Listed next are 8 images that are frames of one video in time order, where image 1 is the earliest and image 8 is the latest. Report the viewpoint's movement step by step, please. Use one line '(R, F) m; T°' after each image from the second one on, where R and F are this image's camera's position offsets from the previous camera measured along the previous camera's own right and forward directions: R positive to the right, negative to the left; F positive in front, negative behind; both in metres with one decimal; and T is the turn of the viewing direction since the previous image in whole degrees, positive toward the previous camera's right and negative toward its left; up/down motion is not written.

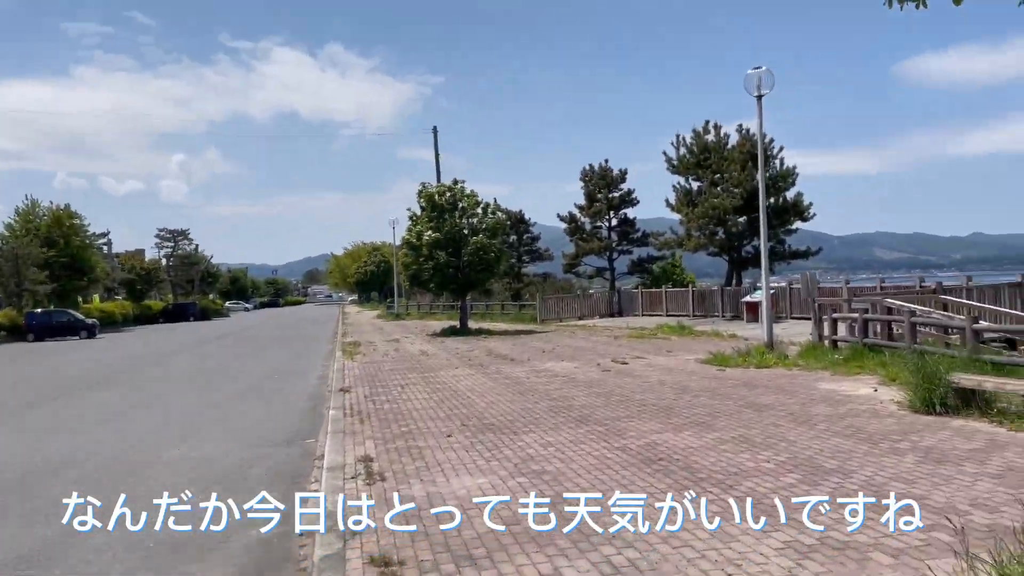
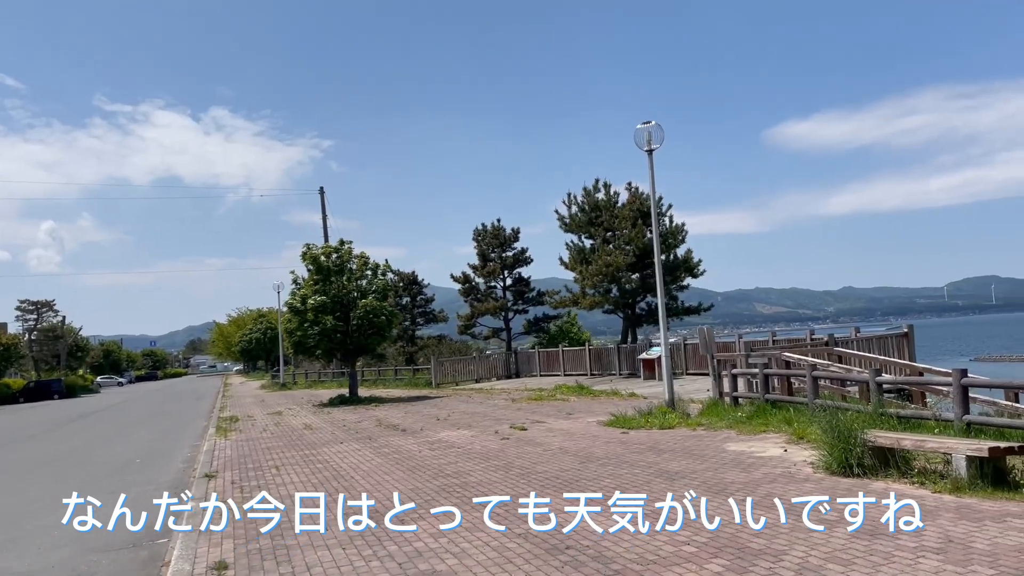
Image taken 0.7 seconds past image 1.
(+0.1, +0.9) m; +7°
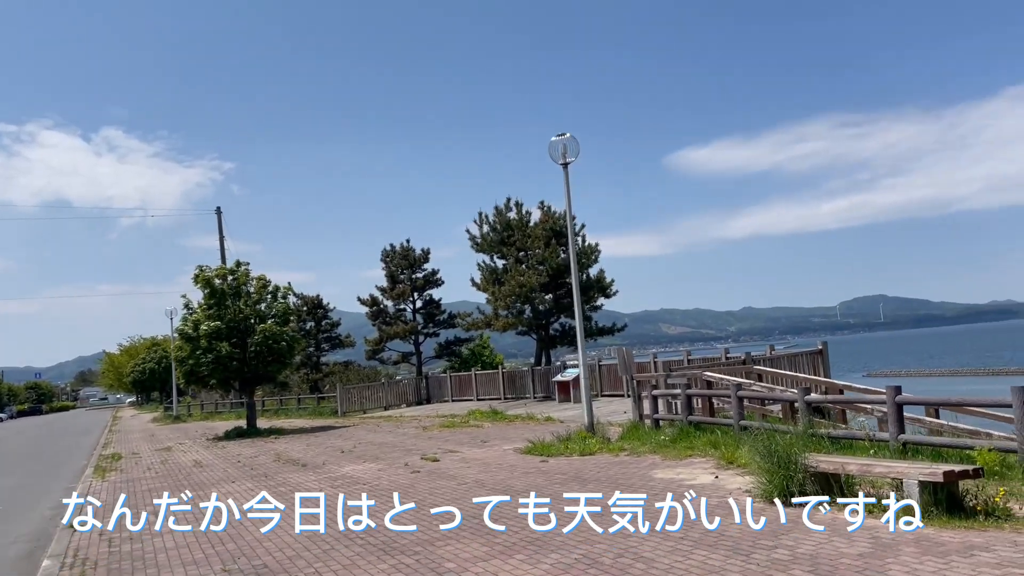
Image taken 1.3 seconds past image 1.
(0.0, +0.9) m; +6°
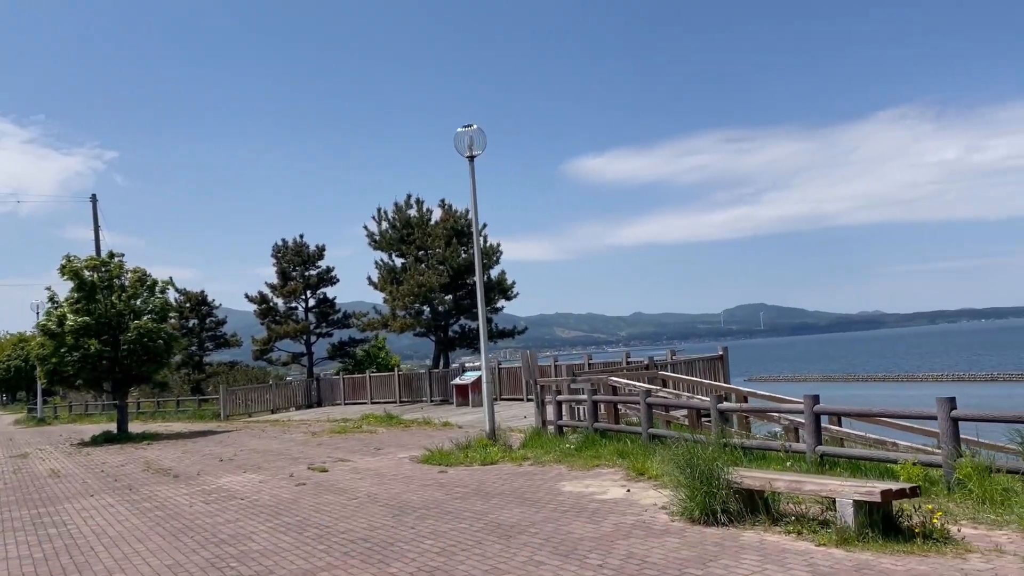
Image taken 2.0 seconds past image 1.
(0.0, +0.8) m; +7°
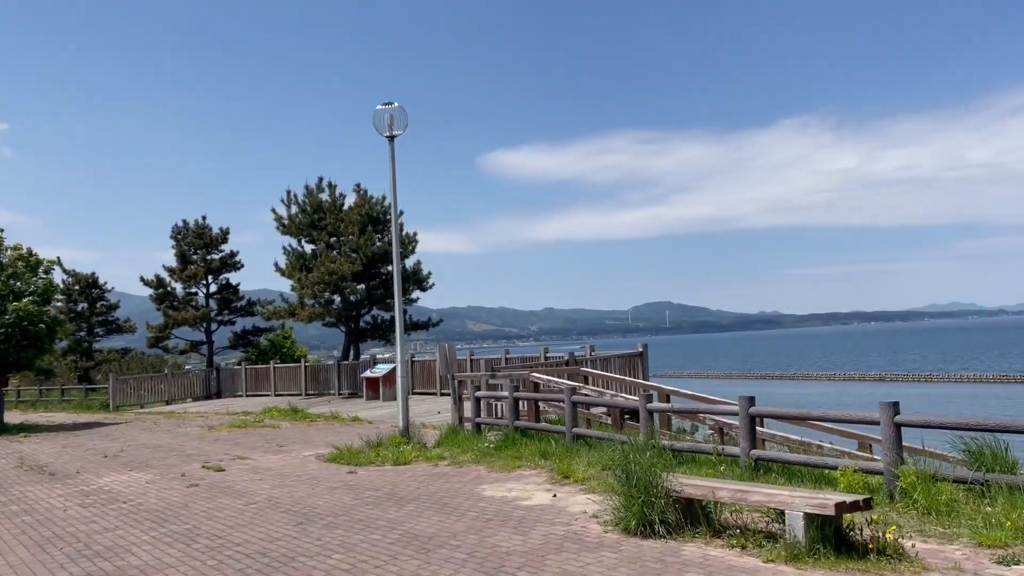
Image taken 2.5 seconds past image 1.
(-0.1, +0.7) m; +6°
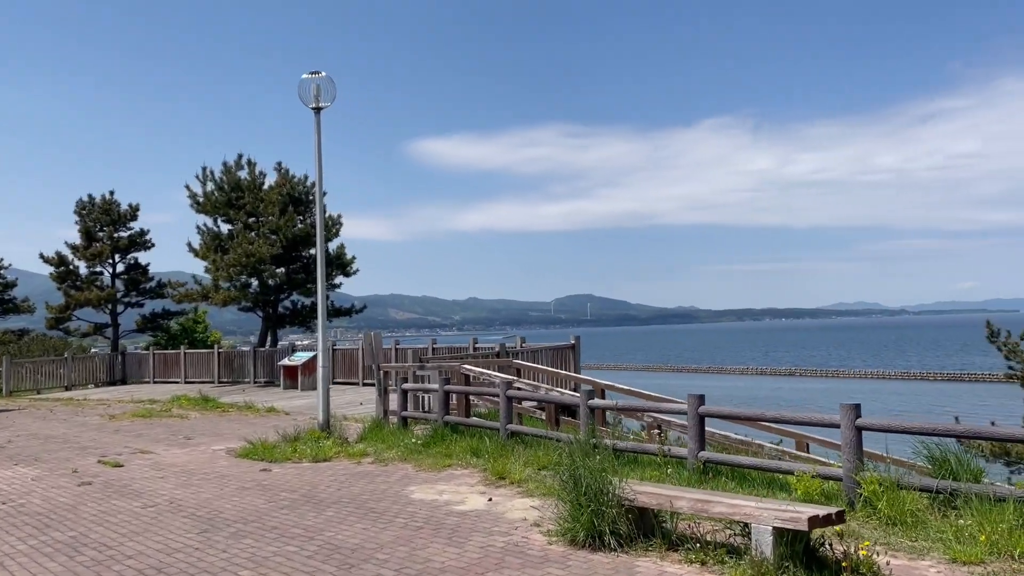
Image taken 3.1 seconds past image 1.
(-0.1, +0.7) m; +5°
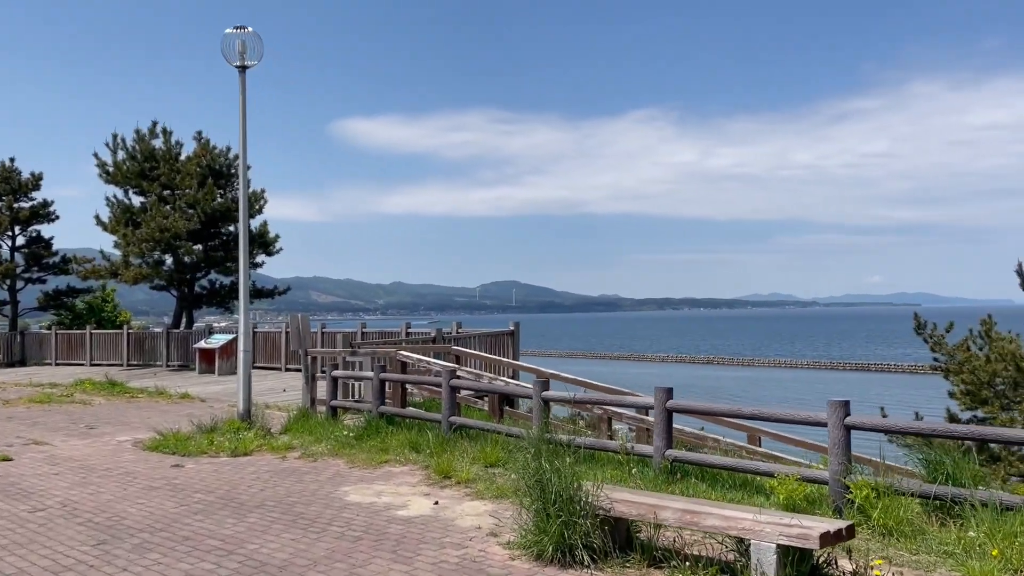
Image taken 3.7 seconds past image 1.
(-0.2, +0.8) m; +5°
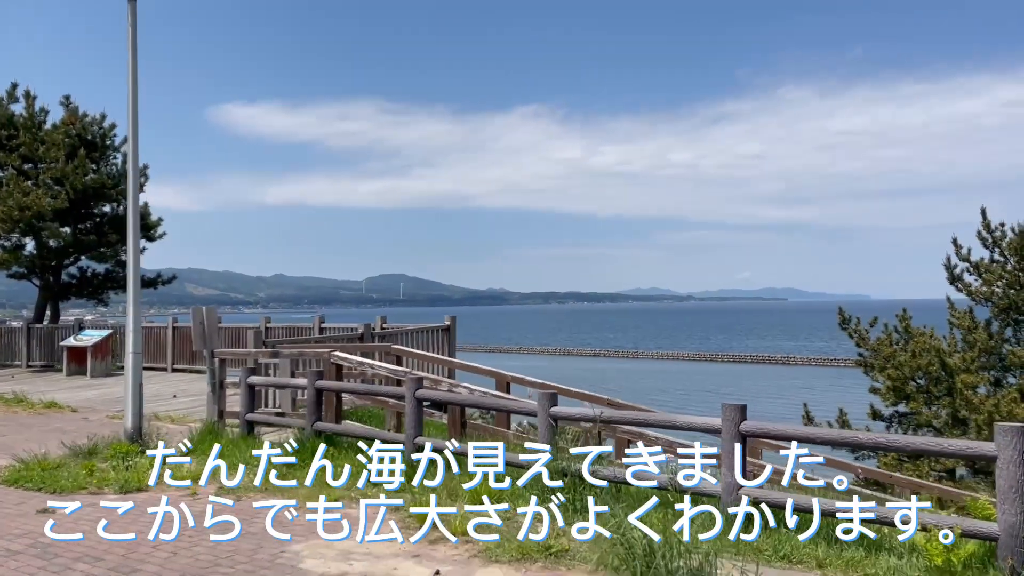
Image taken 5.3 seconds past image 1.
(-0.9, +1.9) m; +8°
